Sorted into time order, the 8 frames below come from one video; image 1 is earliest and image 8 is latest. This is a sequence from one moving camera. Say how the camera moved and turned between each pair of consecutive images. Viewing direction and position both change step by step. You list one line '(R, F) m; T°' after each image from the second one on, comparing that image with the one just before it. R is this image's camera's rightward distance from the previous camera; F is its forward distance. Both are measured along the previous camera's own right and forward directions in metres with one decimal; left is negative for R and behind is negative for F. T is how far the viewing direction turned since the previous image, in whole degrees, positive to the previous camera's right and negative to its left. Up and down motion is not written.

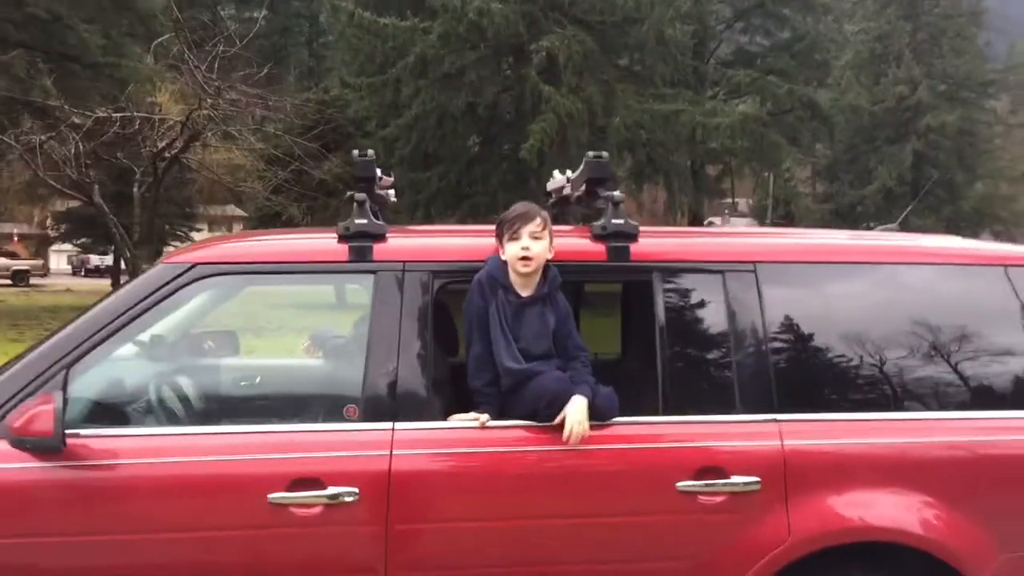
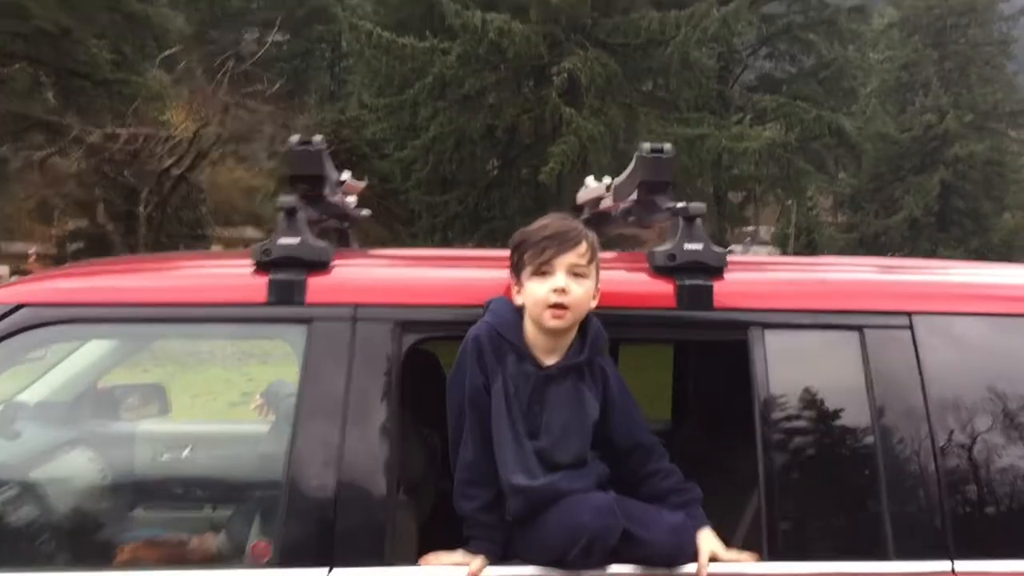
(0.0, +0.9) m; -1°
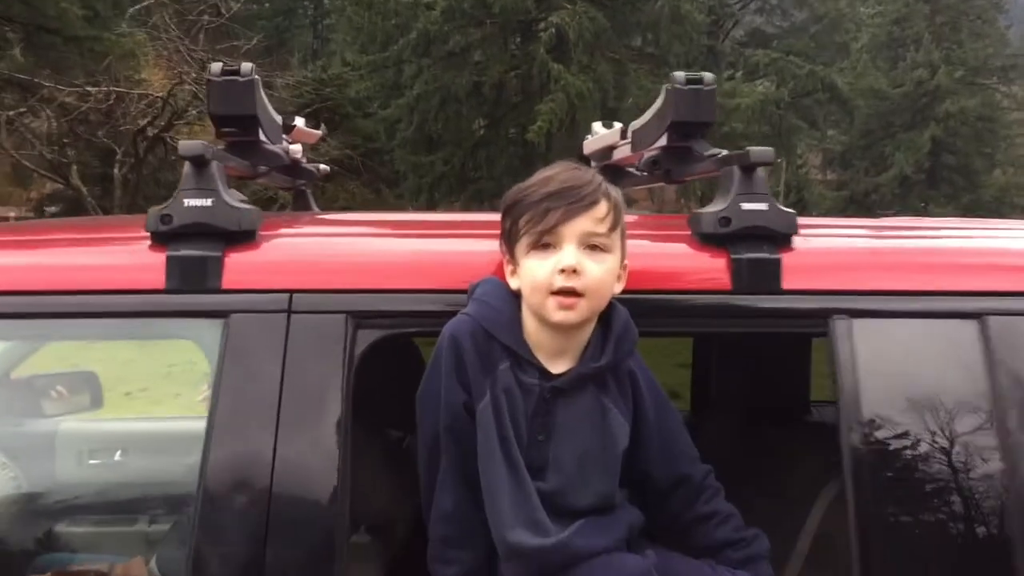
(0.0, +0.5) m; +1°
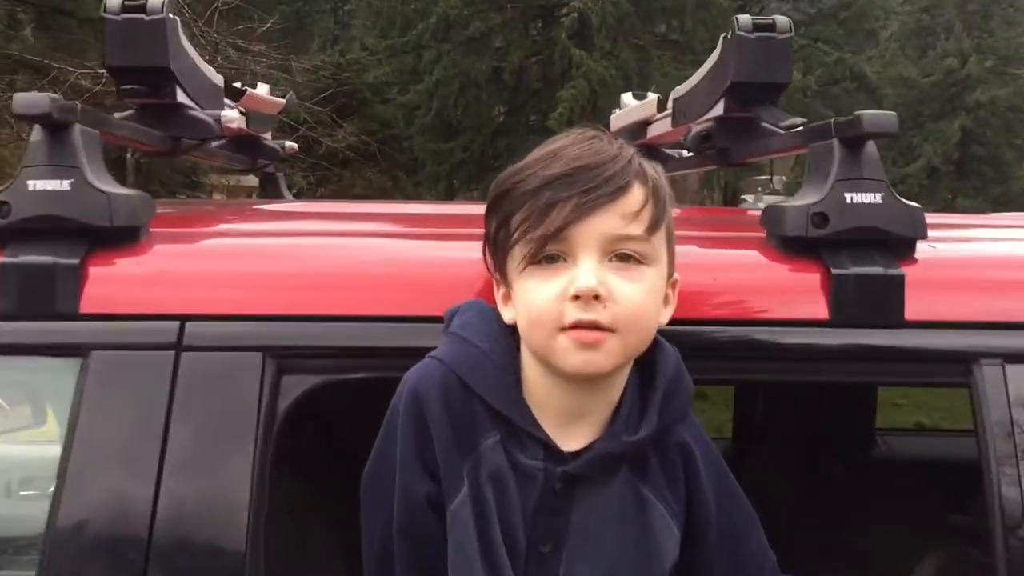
(0.0, +0.4) m; -1°
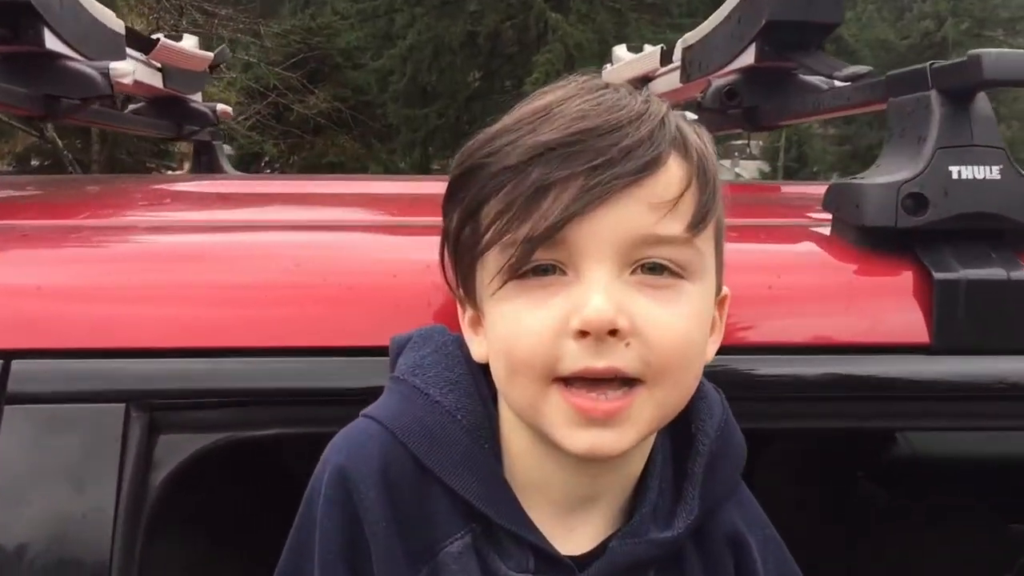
(0.0, +0.2) m; +1°
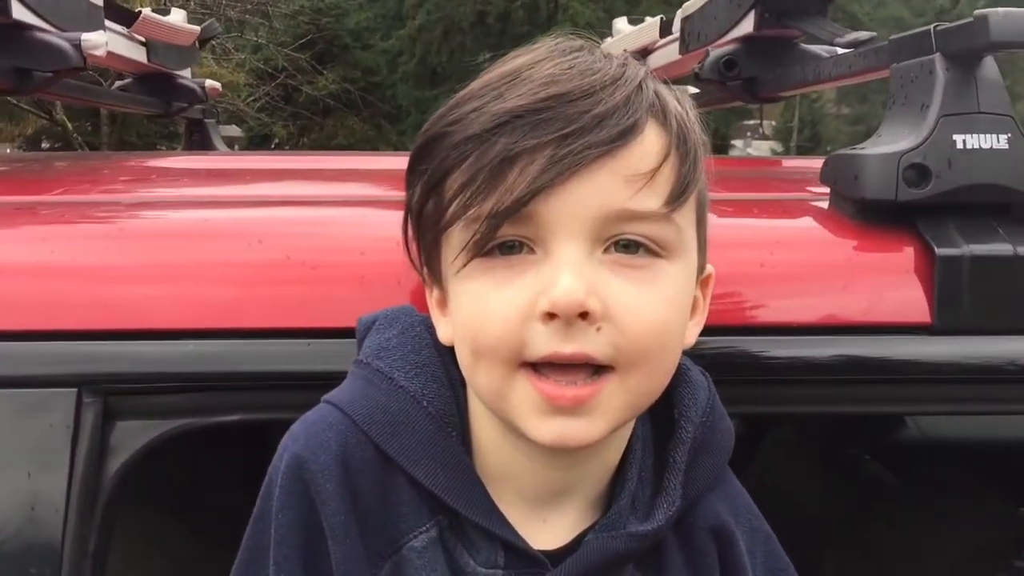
(0.0, 0.0) m; -1°
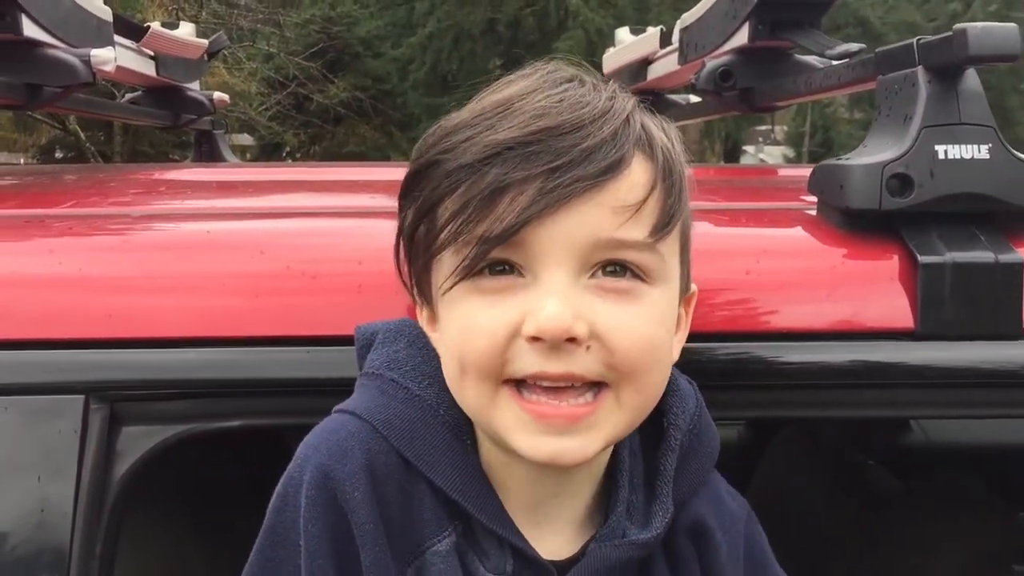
(0.0, 0.0) m; -1°
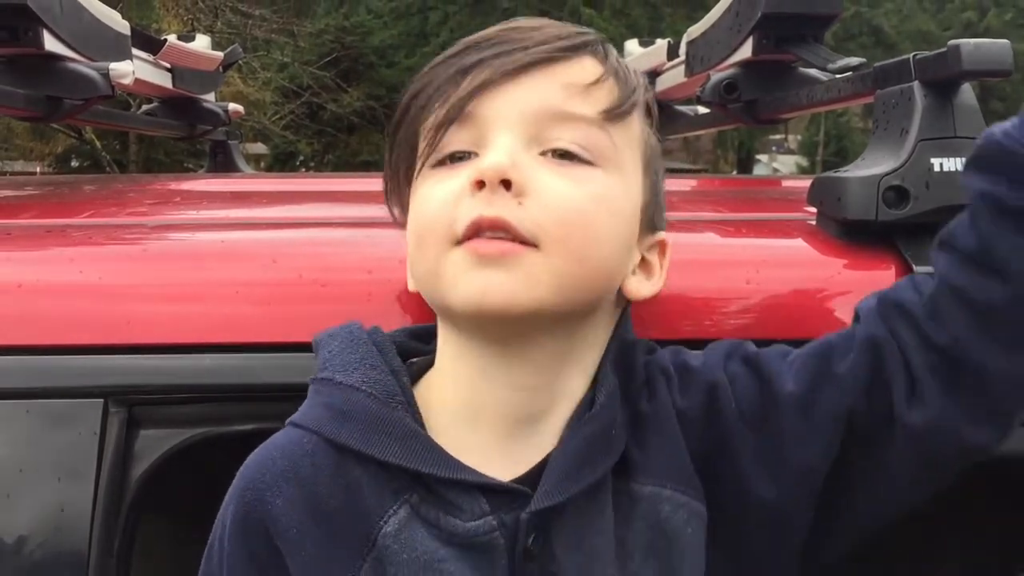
(0.0, 0.0) m; -1°
